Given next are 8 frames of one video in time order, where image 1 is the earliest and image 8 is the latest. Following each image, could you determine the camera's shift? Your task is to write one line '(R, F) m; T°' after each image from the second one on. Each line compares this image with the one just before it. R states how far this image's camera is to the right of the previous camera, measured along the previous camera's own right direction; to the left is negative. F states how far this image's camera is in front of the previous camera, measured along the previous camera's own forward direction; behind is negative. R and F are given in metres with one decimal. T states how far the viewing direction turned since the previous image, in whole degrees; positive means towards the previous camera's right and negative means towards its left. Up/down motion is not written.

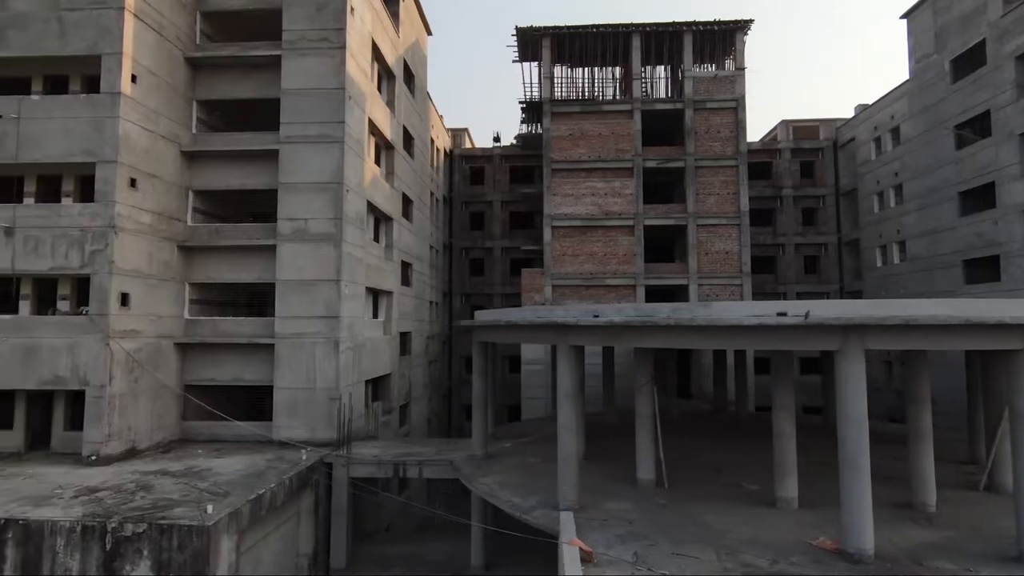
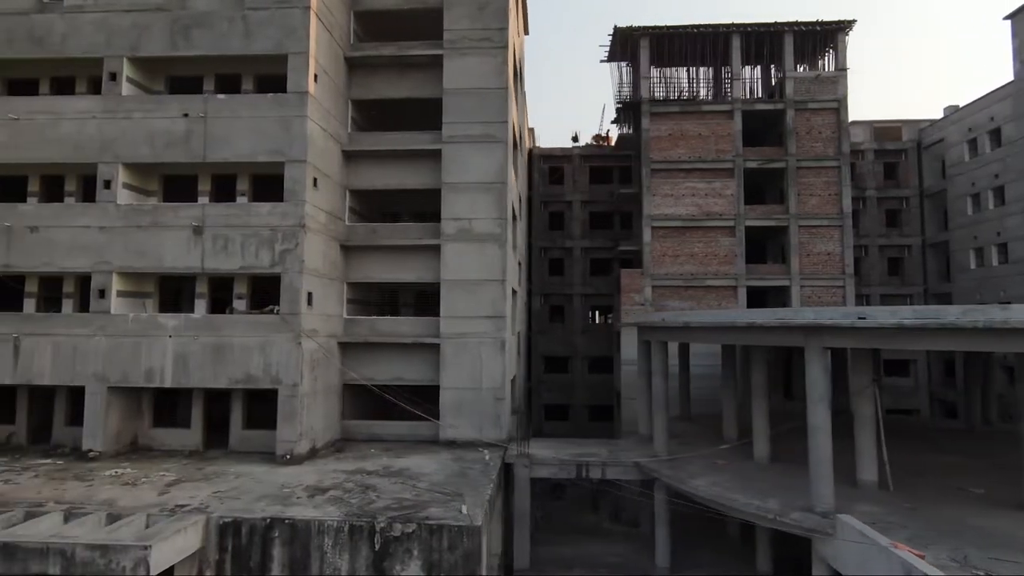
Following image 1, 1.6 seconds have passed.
(-5.0, 0.0) m; 0°
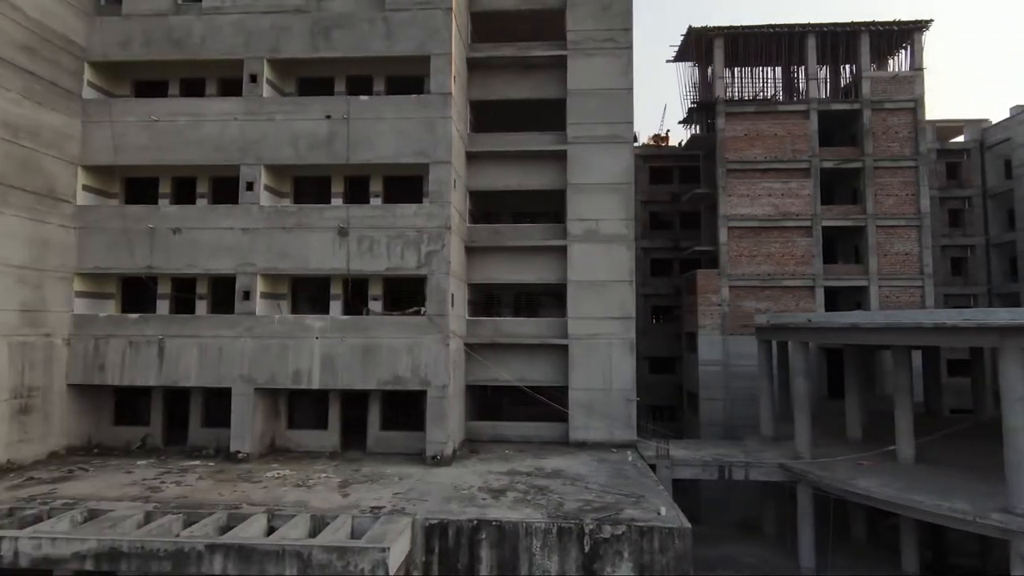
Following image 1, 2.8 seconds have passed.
(-3.9, 0.0) m; 0°
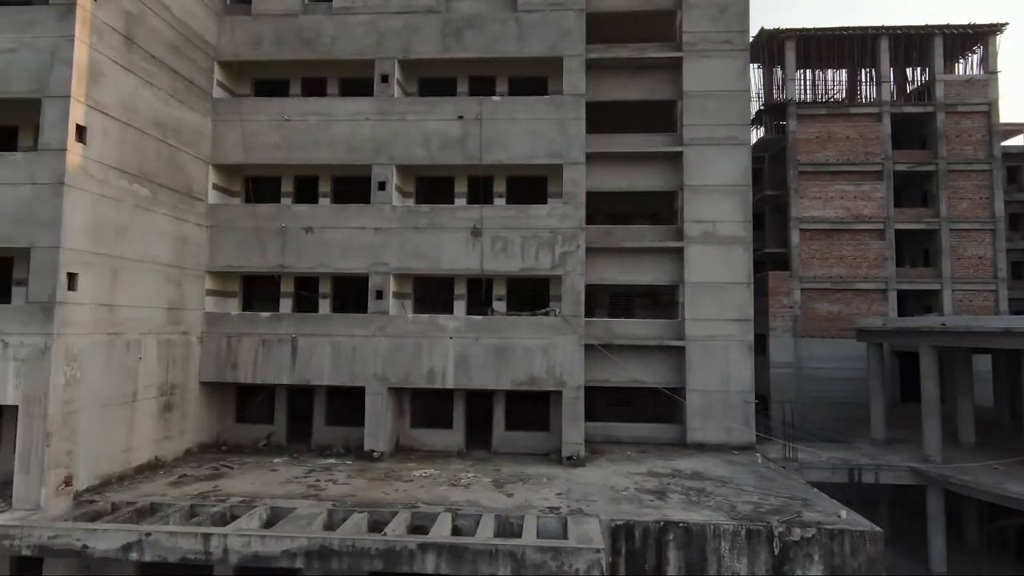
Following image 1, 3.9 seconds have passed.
(-3.5, 0.0) m; 0°
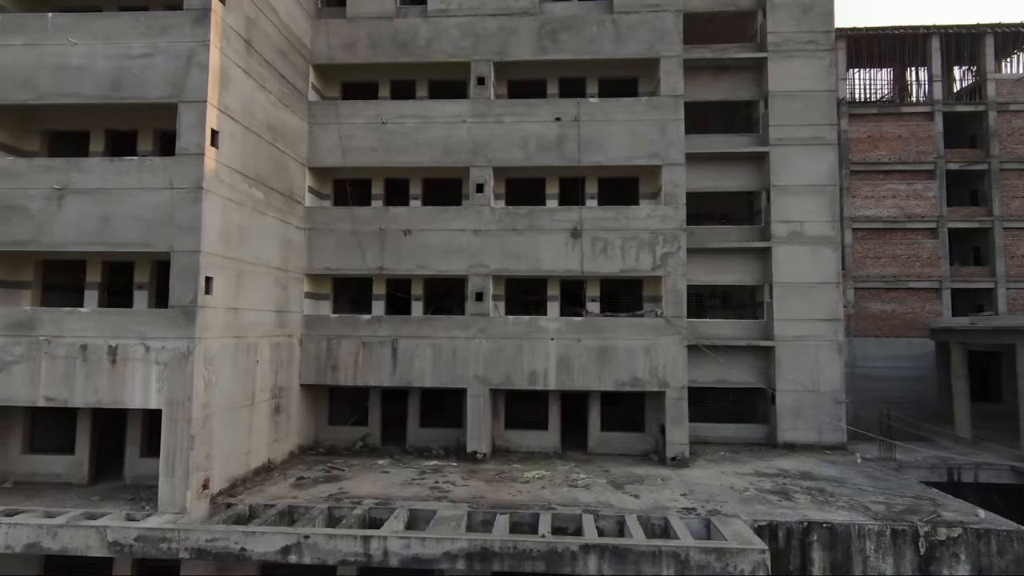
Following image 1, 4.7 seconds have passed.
(-2.7, 0.0) m; 0°
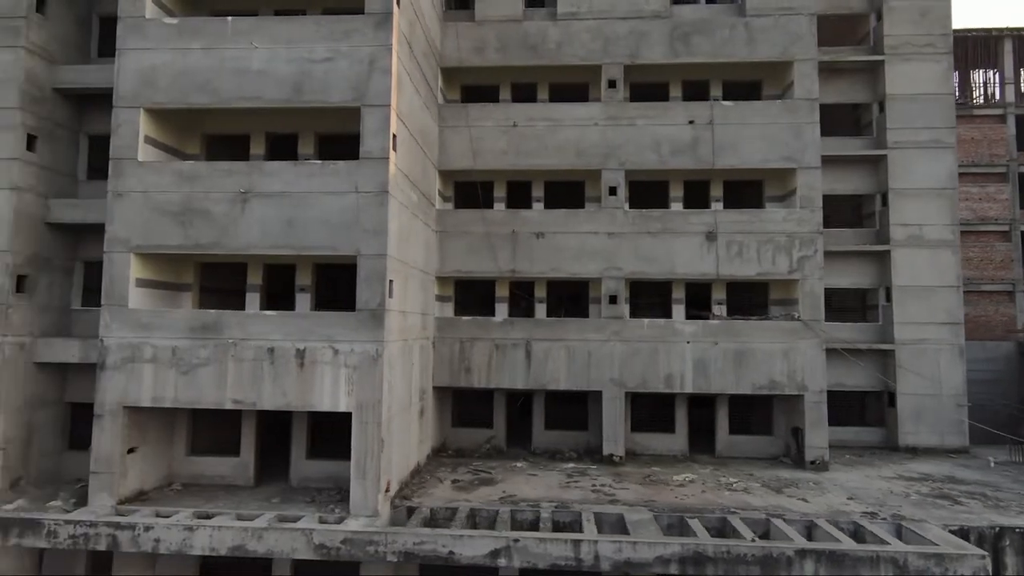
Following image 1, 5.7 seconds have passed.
(-3.6, 0.0) m; 0°
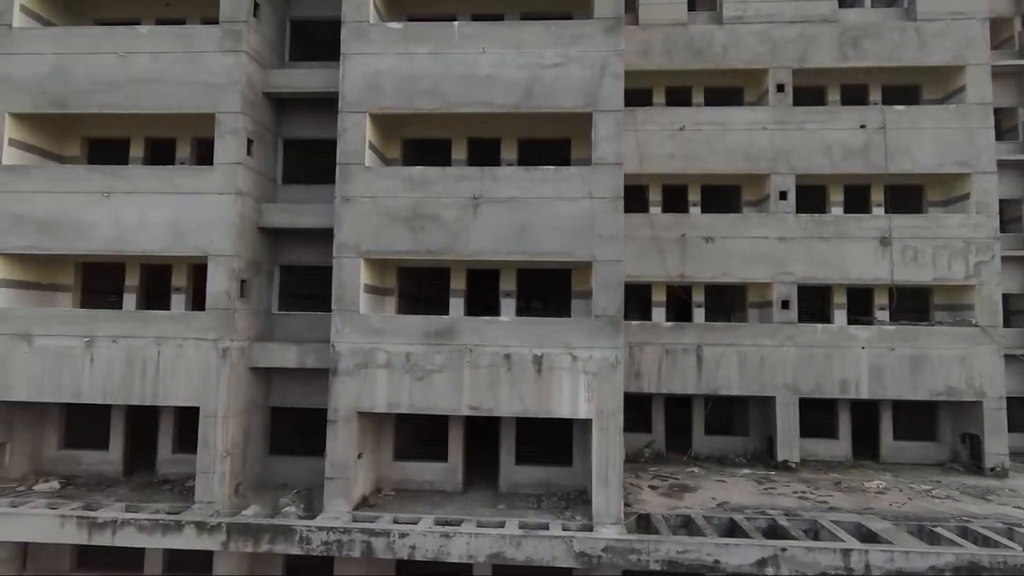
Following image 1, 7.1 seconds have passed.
(-4.6, 0.0) m; 0°
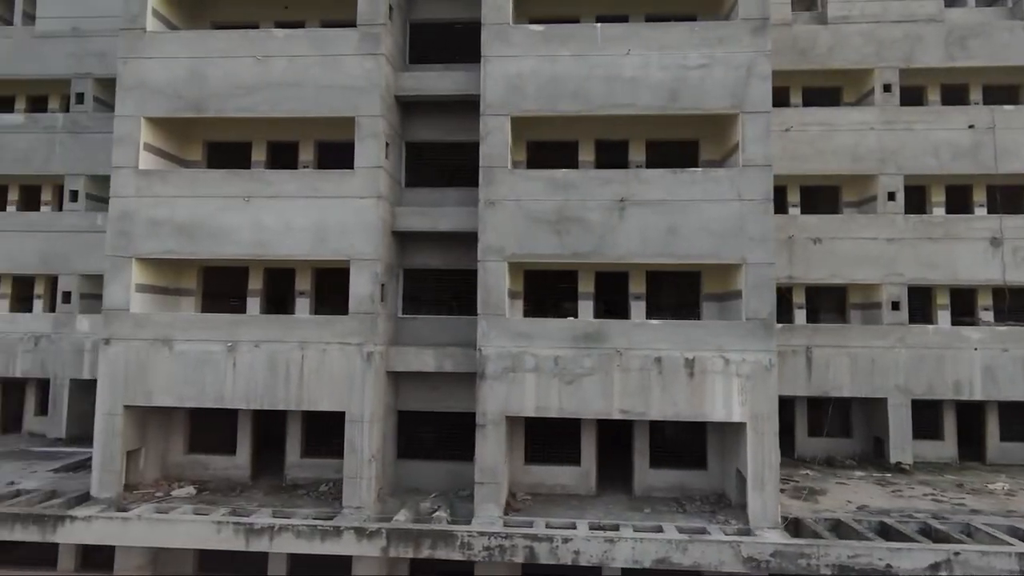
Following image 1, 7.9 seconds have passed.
(-2.9, +0.1) m; 0°
